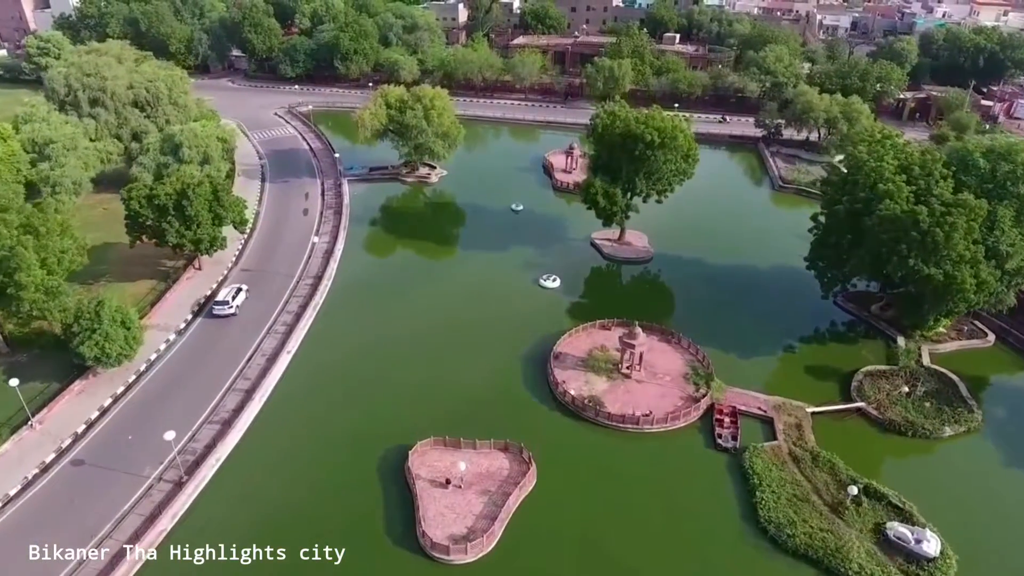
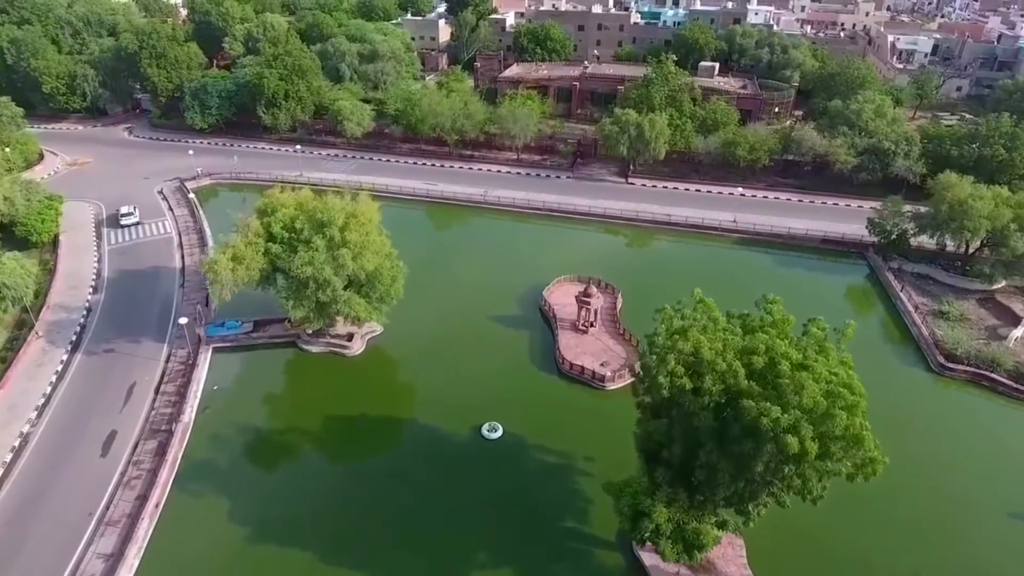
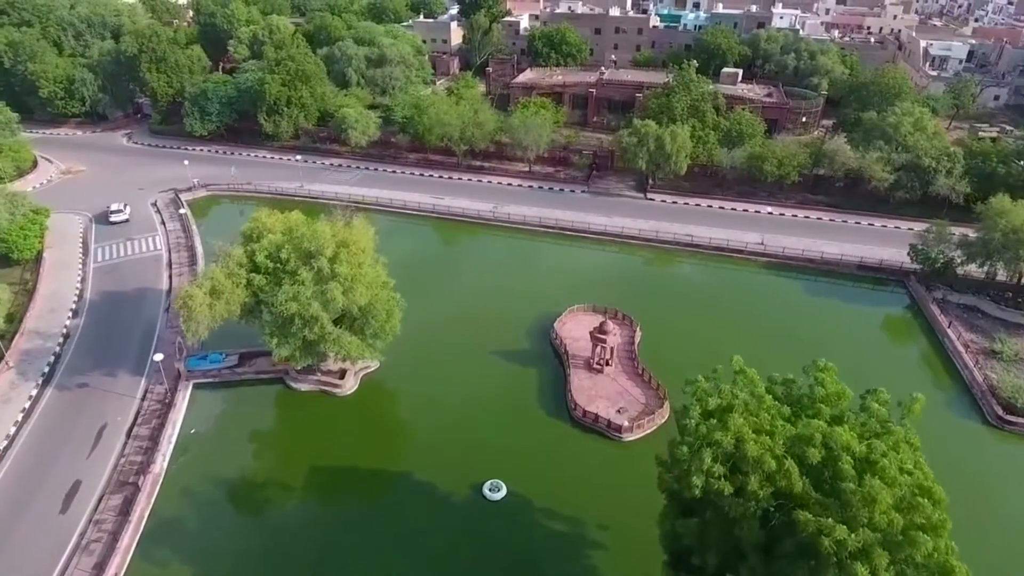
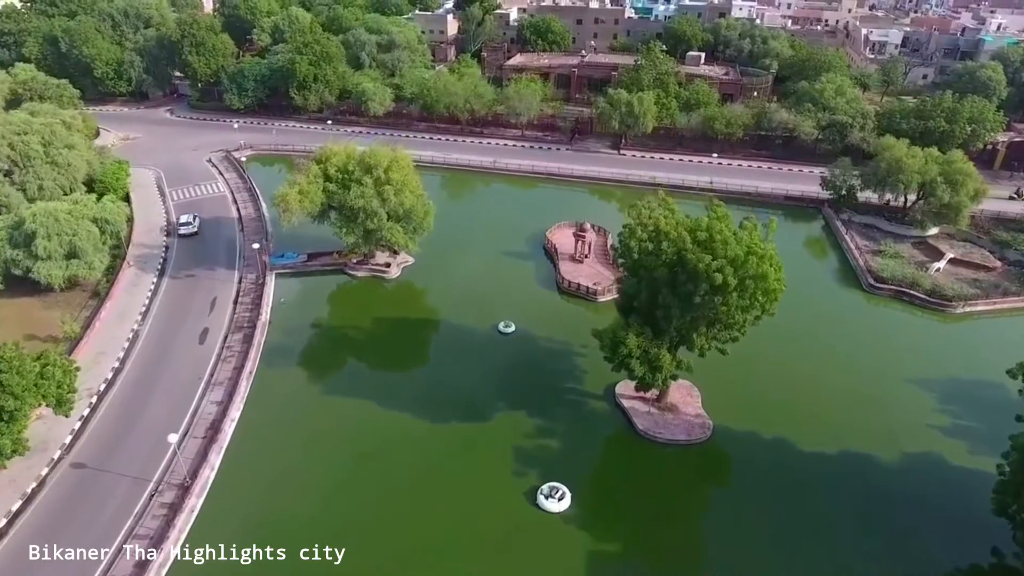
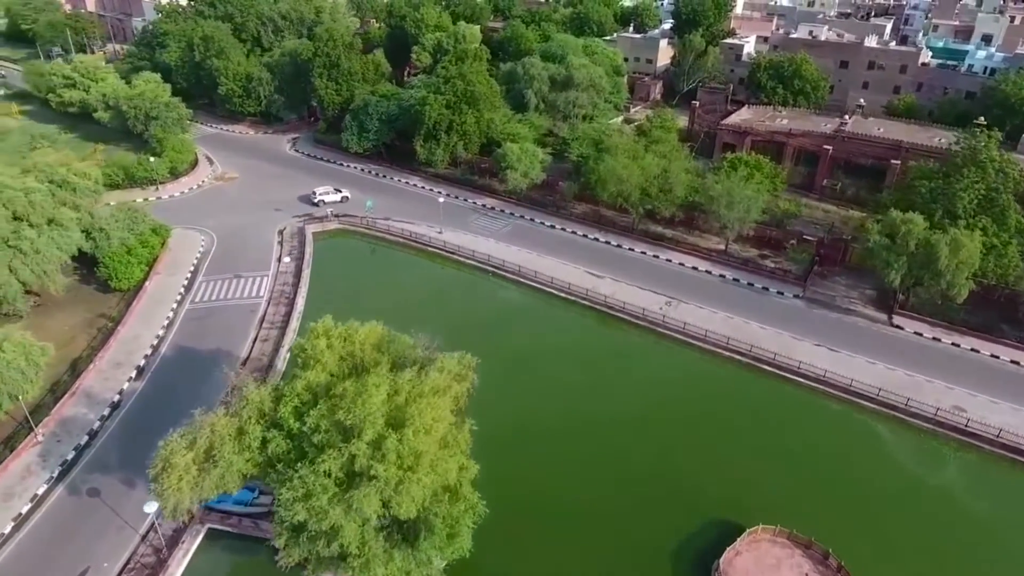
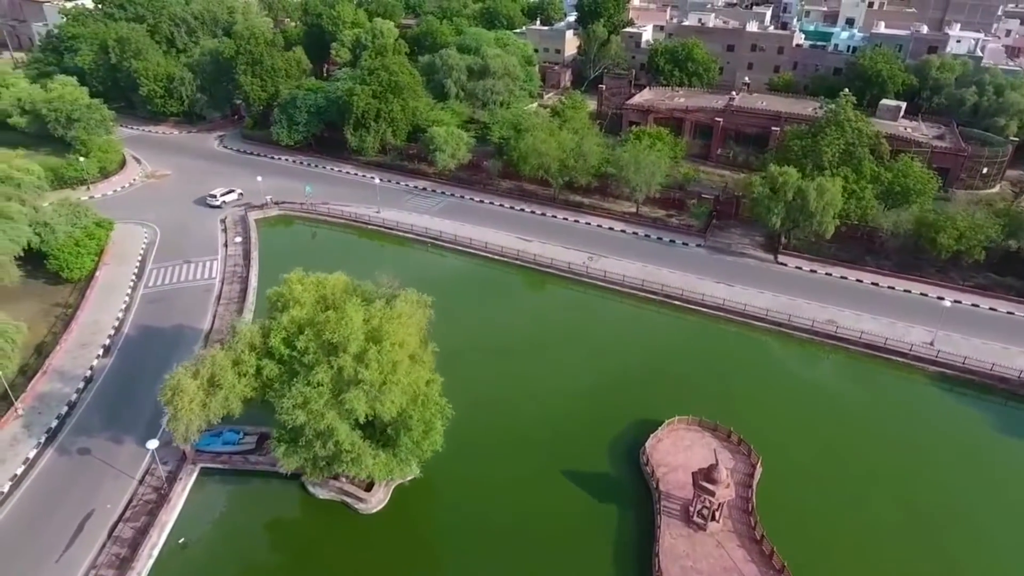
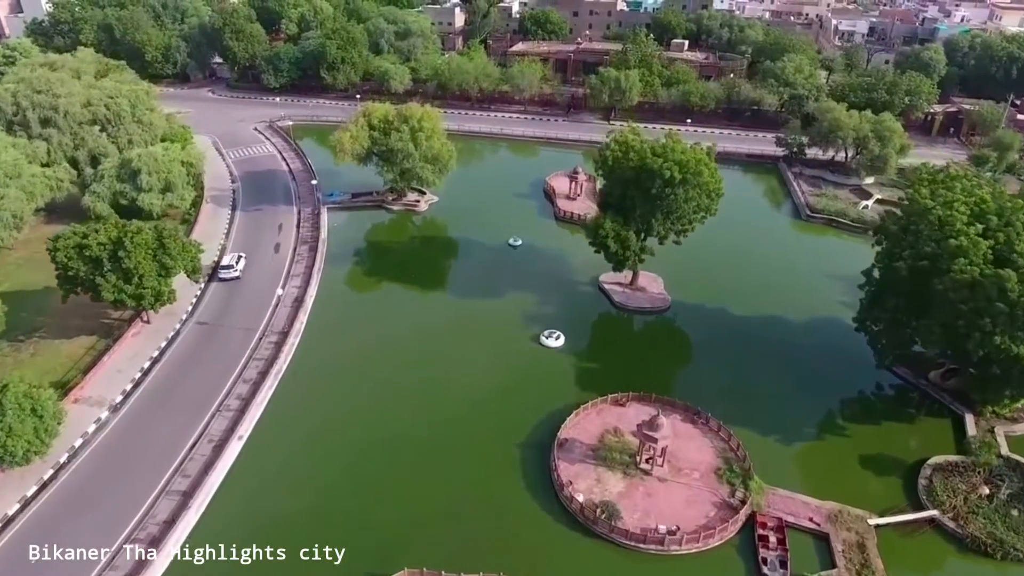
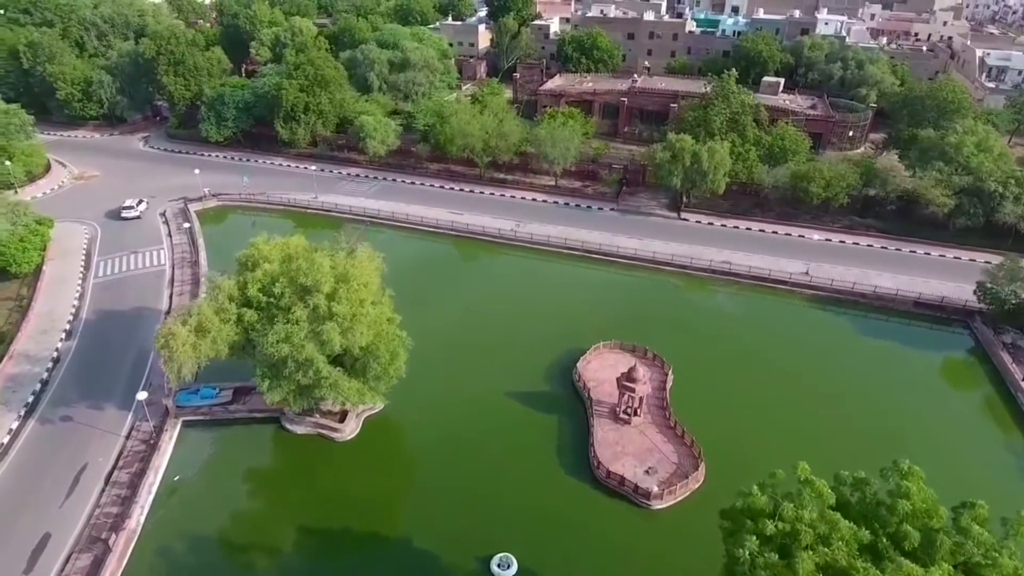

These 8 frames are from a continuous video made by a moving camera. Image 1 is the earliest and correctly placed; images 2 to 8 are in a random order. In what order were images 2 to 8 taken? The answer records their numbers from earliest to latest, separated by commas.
7, 4, 2, 3, 8, 6, 5
